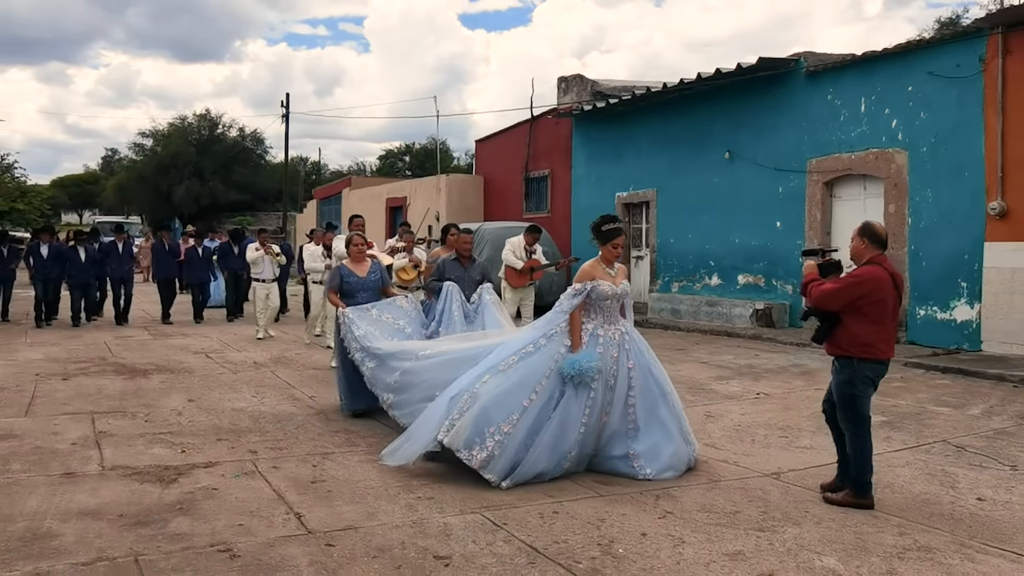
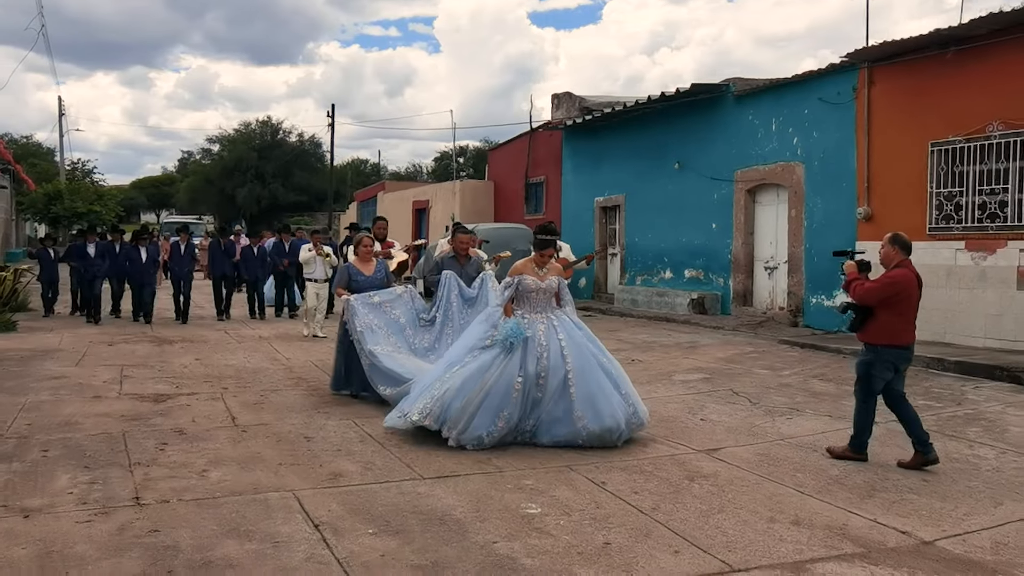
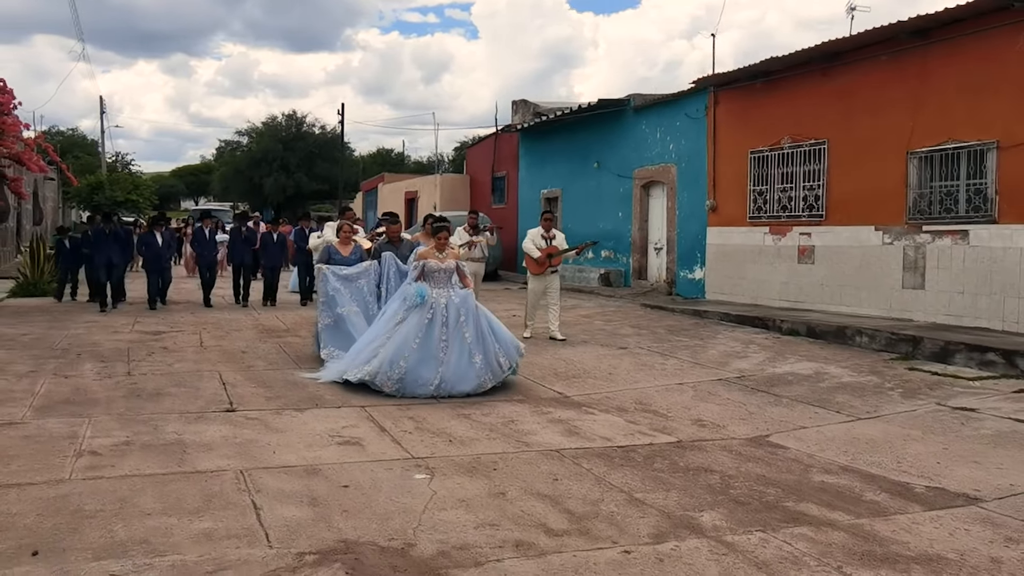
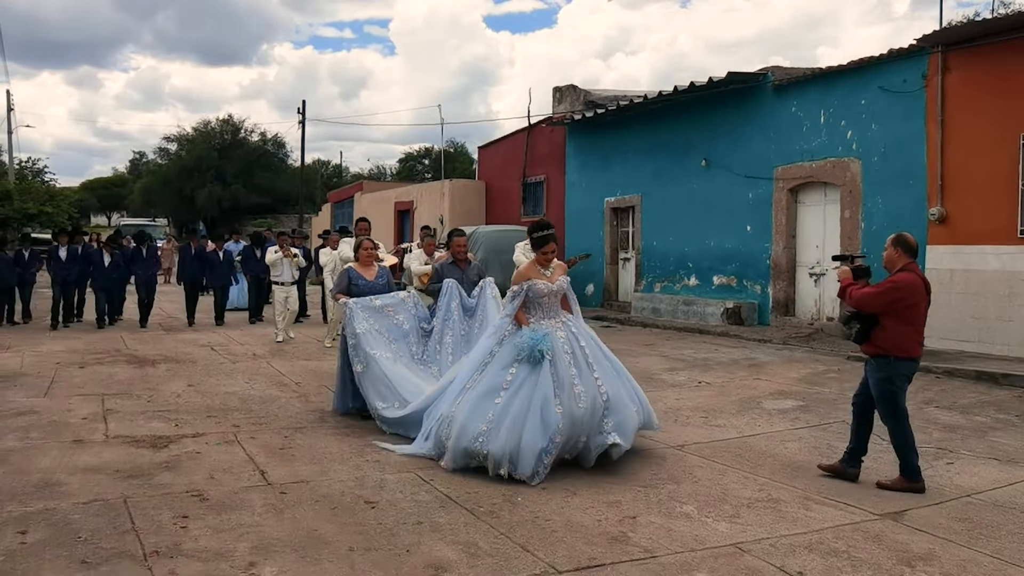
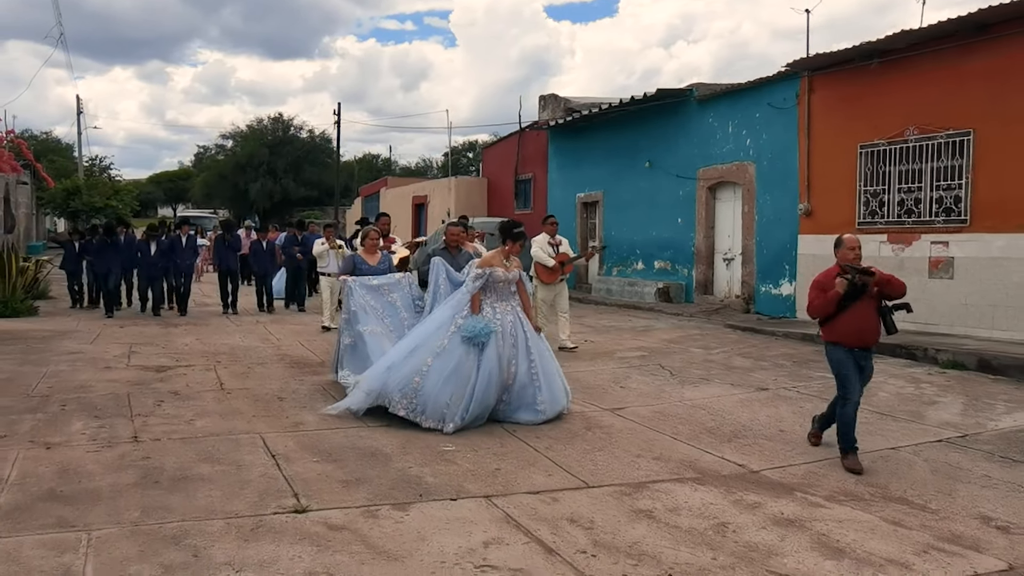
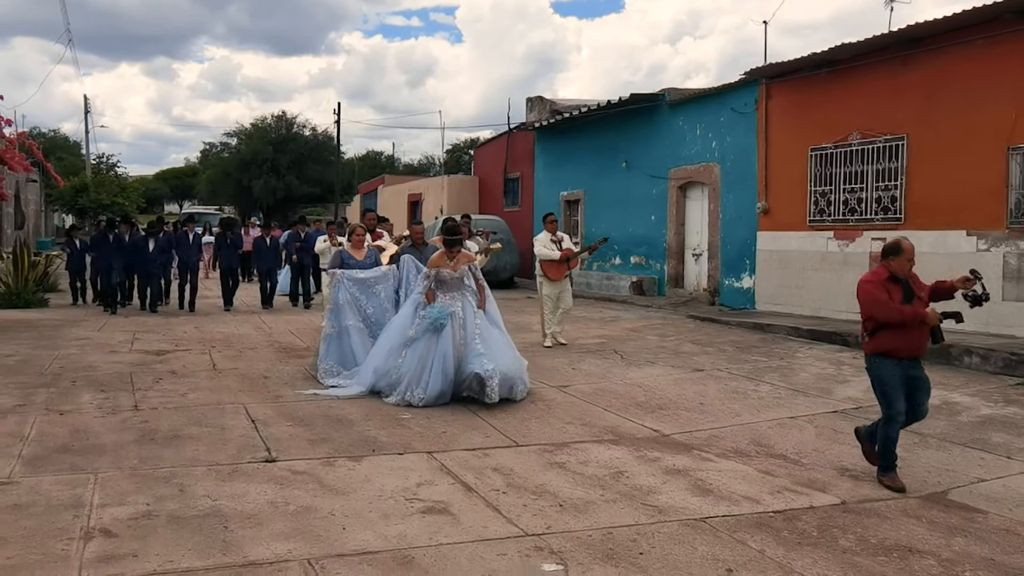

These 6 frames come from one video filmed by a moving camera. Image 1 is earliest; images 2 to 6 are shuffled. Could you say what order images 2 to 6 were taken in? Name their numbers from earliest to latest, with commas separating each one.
4, 2, 5, 6, 3
